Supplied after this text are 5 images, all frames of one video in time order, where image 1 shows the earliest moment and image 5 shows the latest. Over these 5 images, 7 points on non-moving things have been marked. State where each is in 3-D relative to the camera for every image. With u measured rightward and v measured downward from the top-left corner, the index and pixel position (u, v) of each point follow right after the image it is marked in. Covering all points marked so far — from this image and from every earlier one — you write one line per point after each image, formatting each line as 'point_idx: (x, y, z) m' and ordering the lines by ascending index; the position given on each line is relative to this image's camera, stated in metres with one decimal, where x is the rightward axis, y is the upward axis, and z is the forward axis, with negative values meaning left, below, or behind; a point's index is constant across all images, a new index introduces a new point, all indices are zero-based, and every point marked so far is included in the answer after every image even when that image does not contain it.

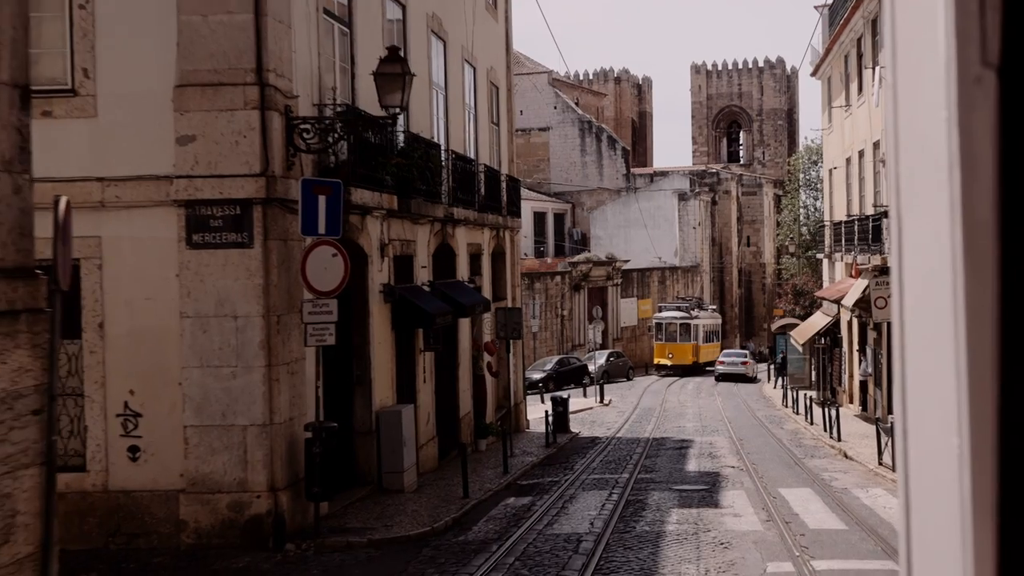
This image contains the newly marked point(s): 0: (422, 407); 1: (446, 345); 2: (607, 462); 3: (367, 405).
0: (-1.4, -1.9, +17.5) m
1: (-1.2, -1.0, +19.7) m
2: (+1.7, -3.1, +19.5) m
3: (-2.0, -1.6, +14.7) m
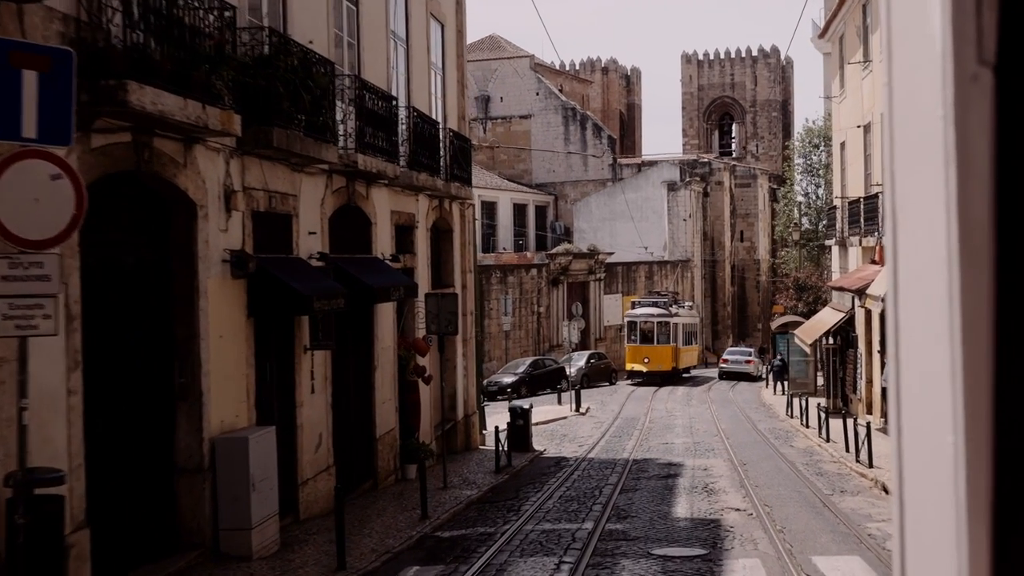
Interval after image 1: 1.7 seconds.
0: (-2.4, -1.6, +12.6) m
1: (-2.1, -0.7, +14.8) m
2: (+0.8, -2.8, +14.7) m
3: (-2.8, -1.3, +9.8) m
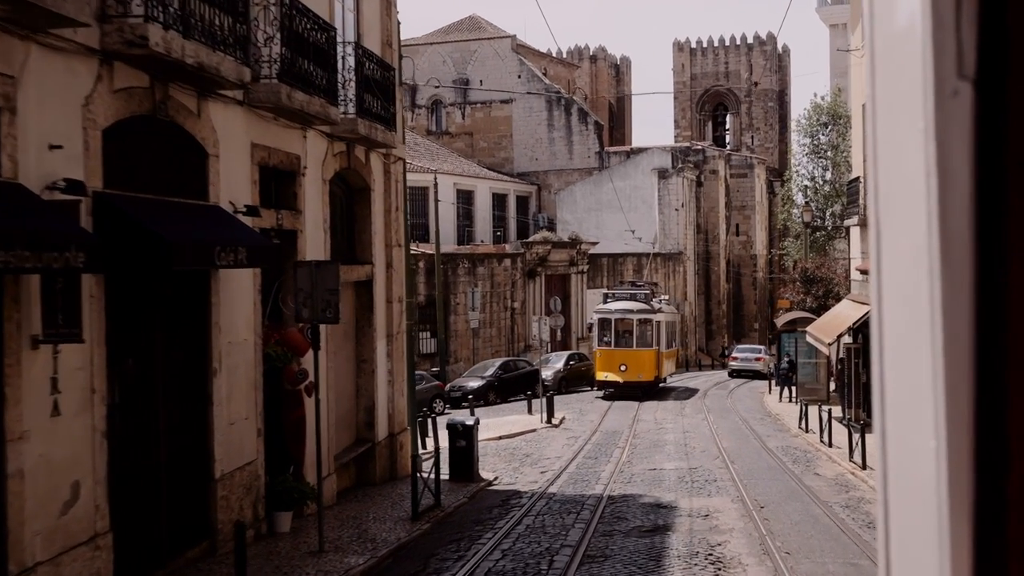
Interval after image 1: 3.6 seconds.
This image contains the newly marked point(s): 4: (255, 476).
0: (-3.2, -1.3, +7.4) m
1: (-3.0, -0.4, +9.6) m
2: (-0.1, -2.5, +9.5) m
3: (-3.7, -0.9, +4.6) m
4: (-2.7, -1.9, +11.0) m
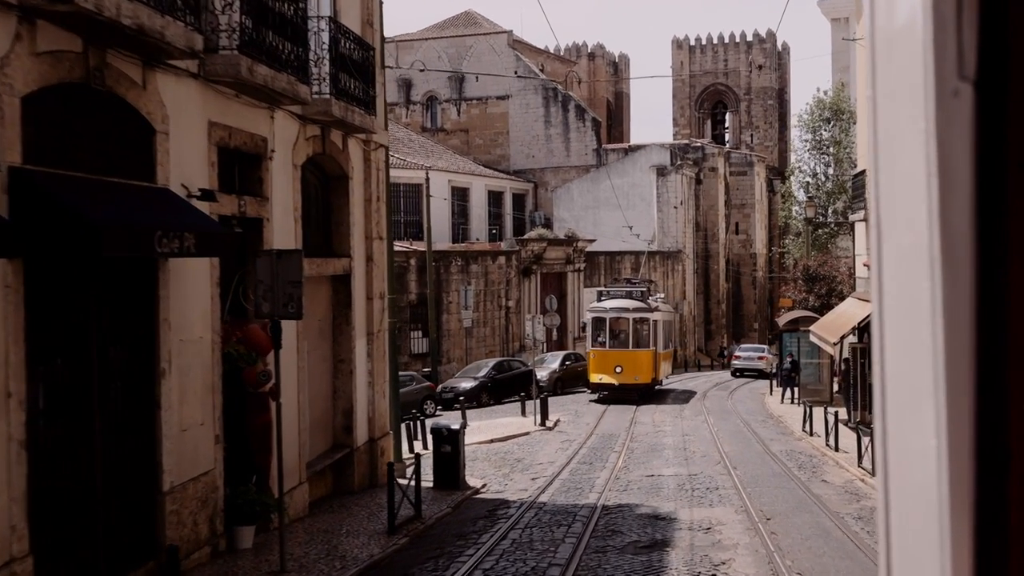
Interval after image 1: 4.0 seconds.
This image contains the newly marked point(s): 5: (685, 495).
0: (-3.4, -1.2, +6.4) m
1: (-3.1, -0.3, +8.6) m
2: (-0.3, -2.4, +8.5) m
3: (-3.8, -0.8, +3.6) m
4: (-2.8, -1.8, +10.0) m
5: (+2.3, -2.7, +14.1) m
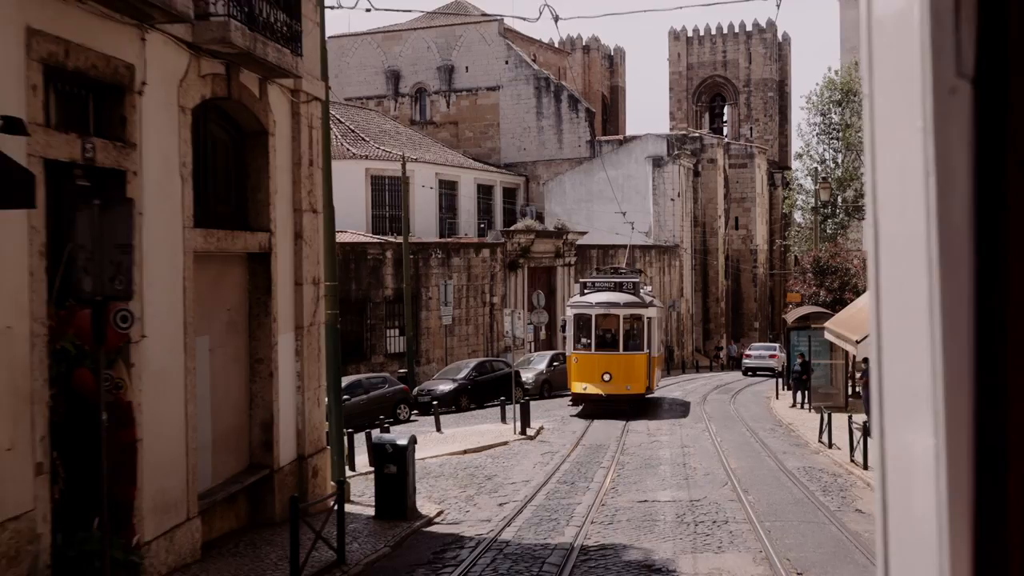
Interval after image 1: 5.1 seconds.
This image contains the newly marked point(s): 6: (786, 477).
0: (-3.8, -1.0, +3.5) m
1: (-3.6, -0.1, +5.7) m
2: (-0.7, -2.2, +5.6) m
3: (-4.2, -0.6, +0.7) m
4: (-3.2, -1.6, +7.1) m
5: (+1.8, -2.5, +11.3) m
6: (+4.0, -2.7, +15.5) m
